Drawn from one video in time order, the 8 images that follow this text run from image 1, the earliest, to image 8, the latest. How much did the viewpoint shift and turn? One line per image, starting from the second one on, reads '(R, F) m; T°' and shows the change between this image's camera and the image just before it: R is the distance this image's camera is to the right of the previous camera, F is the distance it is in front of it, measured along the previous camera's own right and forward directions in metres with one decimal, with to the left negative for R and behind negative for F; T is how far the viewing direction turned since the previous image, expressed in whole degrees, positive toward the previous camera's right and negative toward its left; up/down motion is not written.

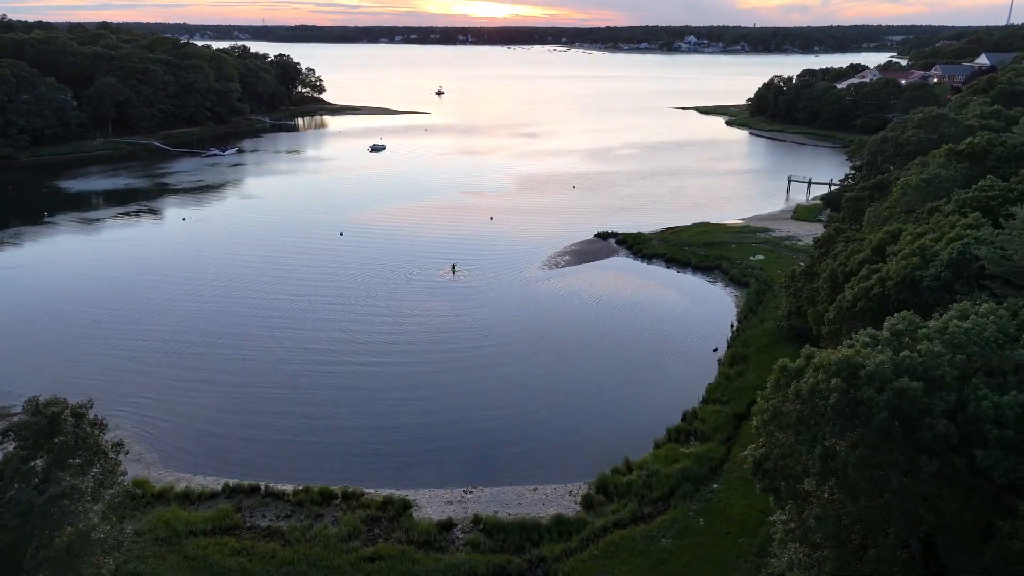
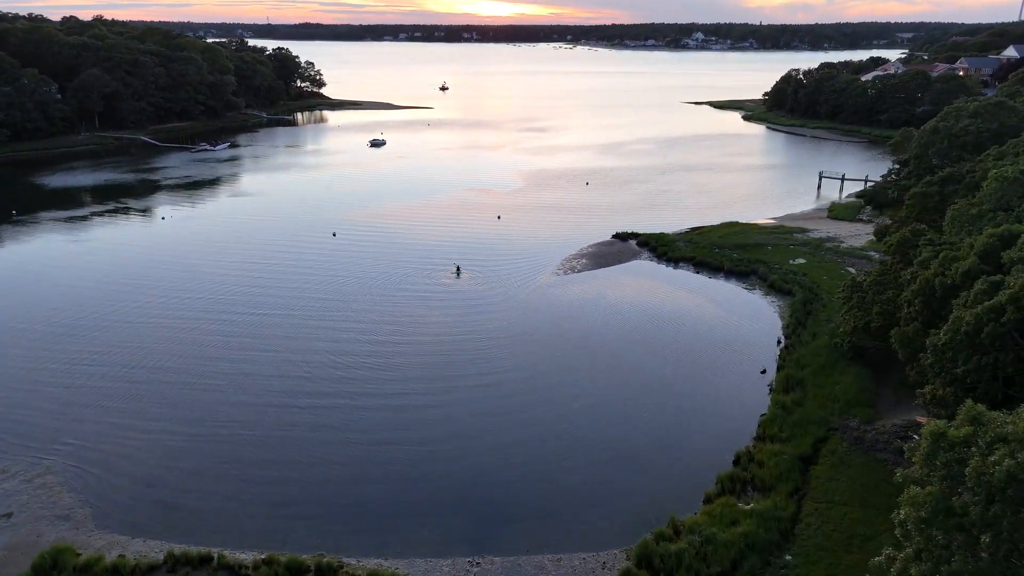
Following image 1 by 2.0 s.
(-0.4, +5.0) m; 0°
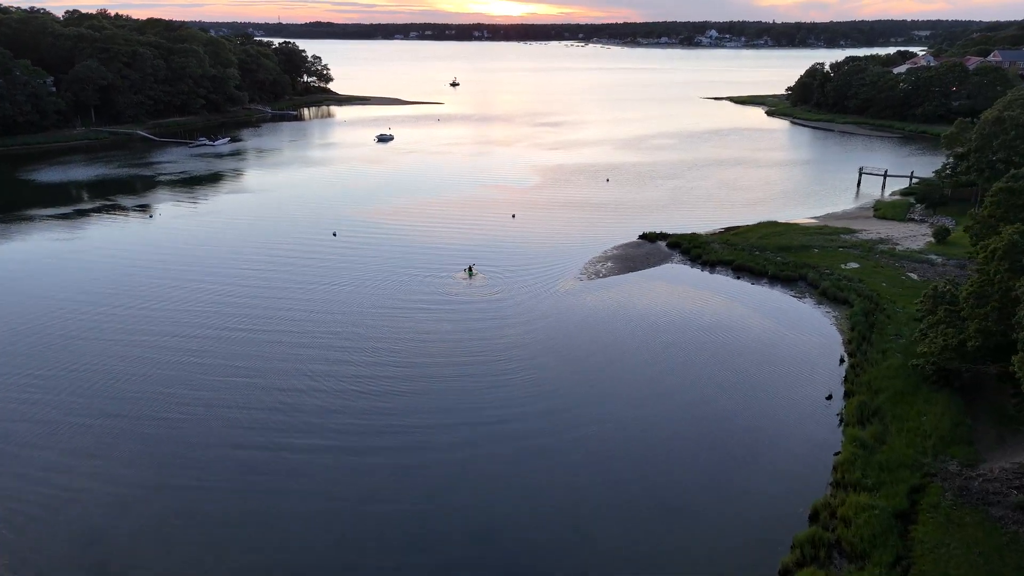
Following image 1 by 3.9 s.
(-0.4, +4.3) m; -1°
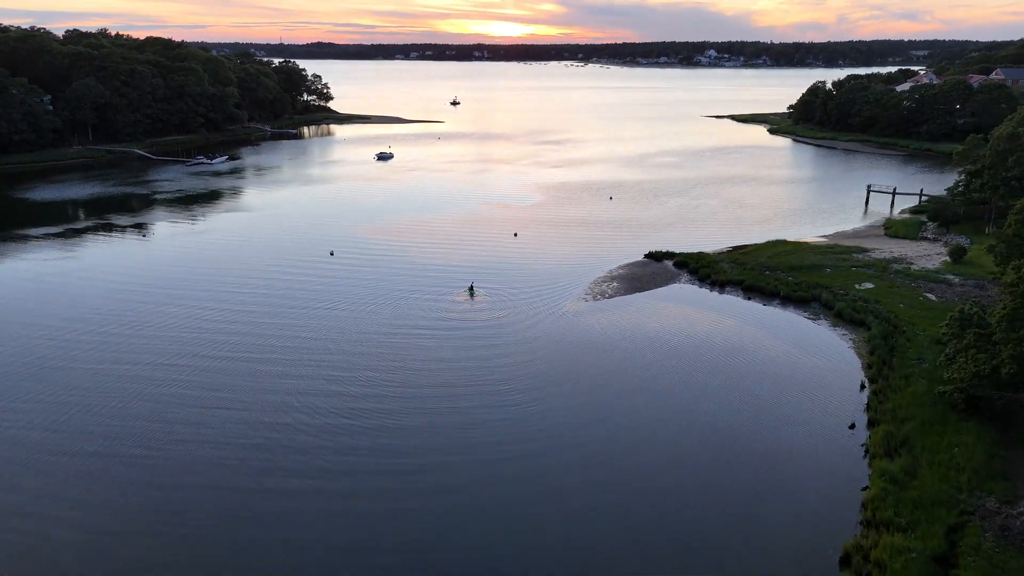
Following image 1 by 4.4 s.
(-0.1, +1.3) m; 0°
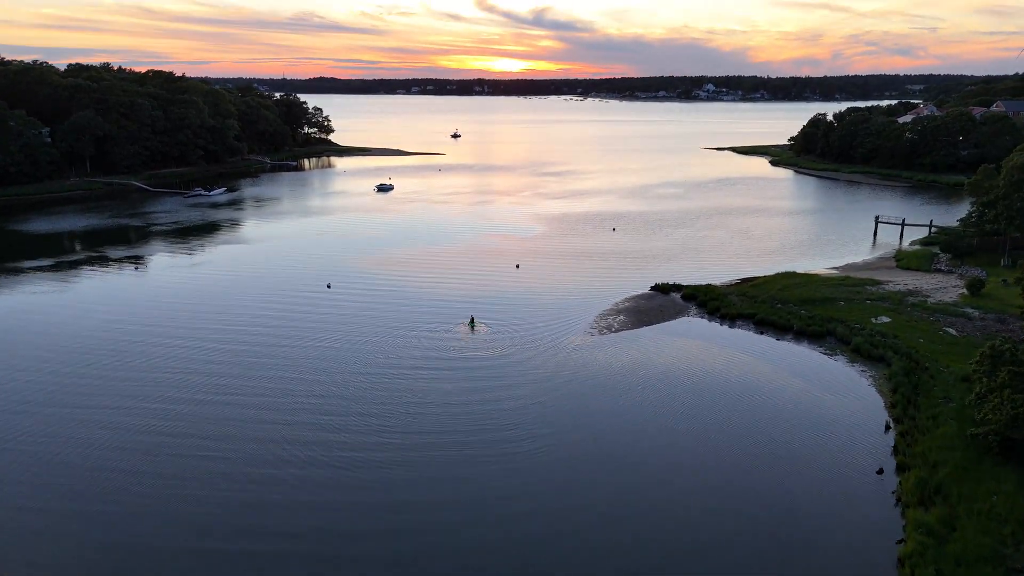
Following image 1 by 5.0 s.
(-0.1, +1.3) m; 0°
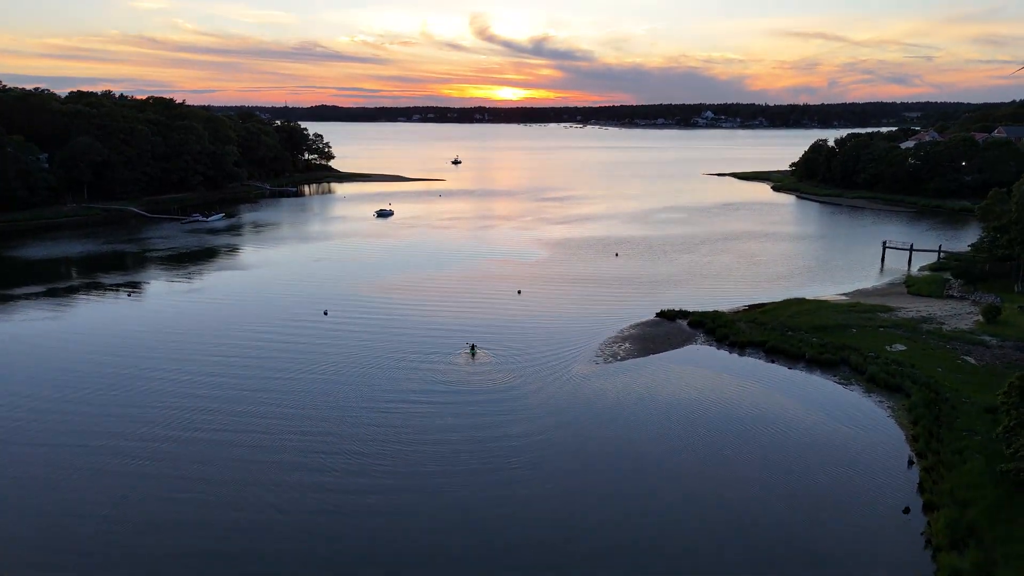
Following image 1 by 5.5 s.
(-0.1, +1.1) m; 0°
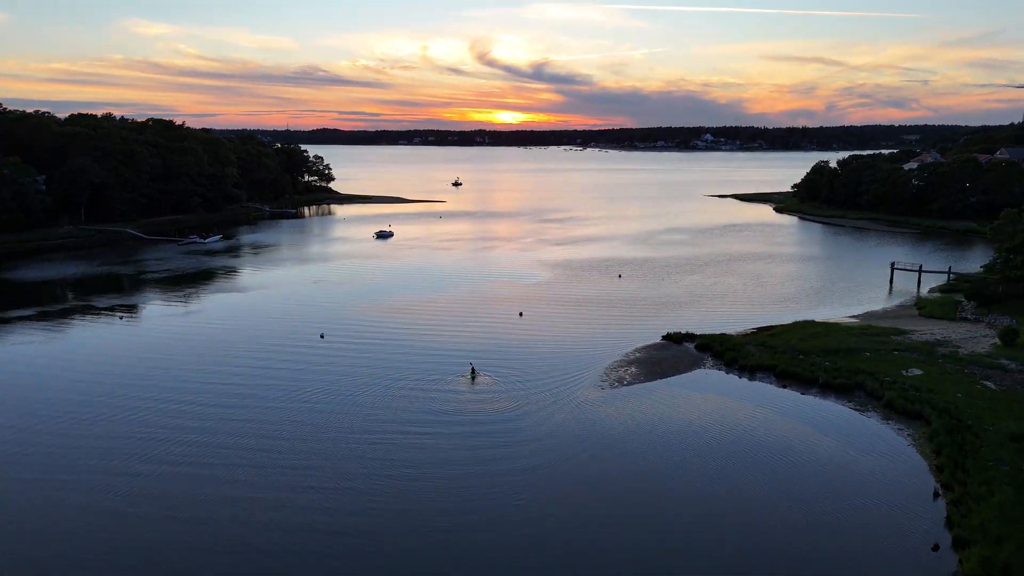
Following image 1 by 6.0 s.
(-0.1, +1.1) m; 0°
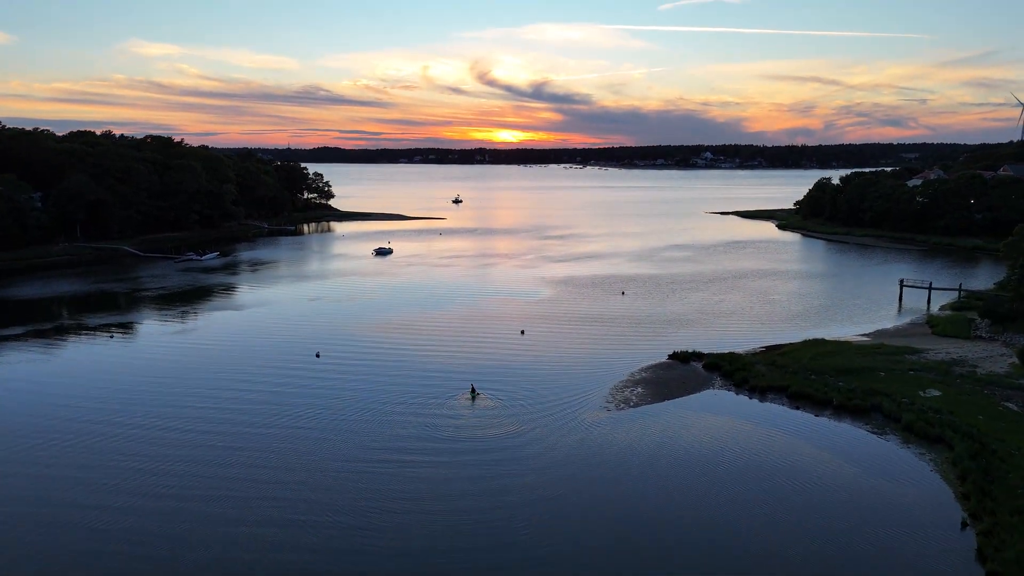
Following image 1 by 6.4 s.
(-0.1, +1.1) m; 0°
